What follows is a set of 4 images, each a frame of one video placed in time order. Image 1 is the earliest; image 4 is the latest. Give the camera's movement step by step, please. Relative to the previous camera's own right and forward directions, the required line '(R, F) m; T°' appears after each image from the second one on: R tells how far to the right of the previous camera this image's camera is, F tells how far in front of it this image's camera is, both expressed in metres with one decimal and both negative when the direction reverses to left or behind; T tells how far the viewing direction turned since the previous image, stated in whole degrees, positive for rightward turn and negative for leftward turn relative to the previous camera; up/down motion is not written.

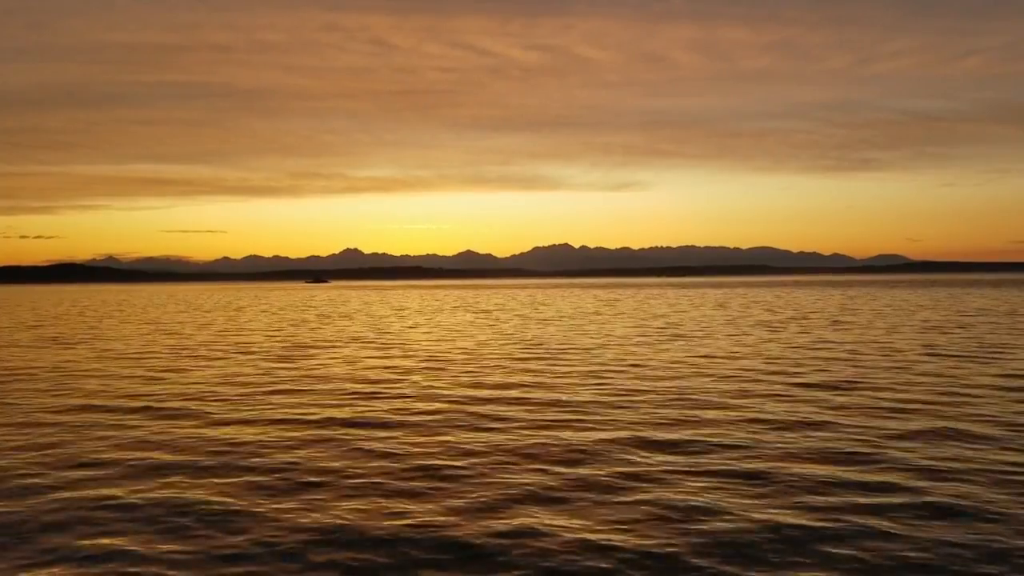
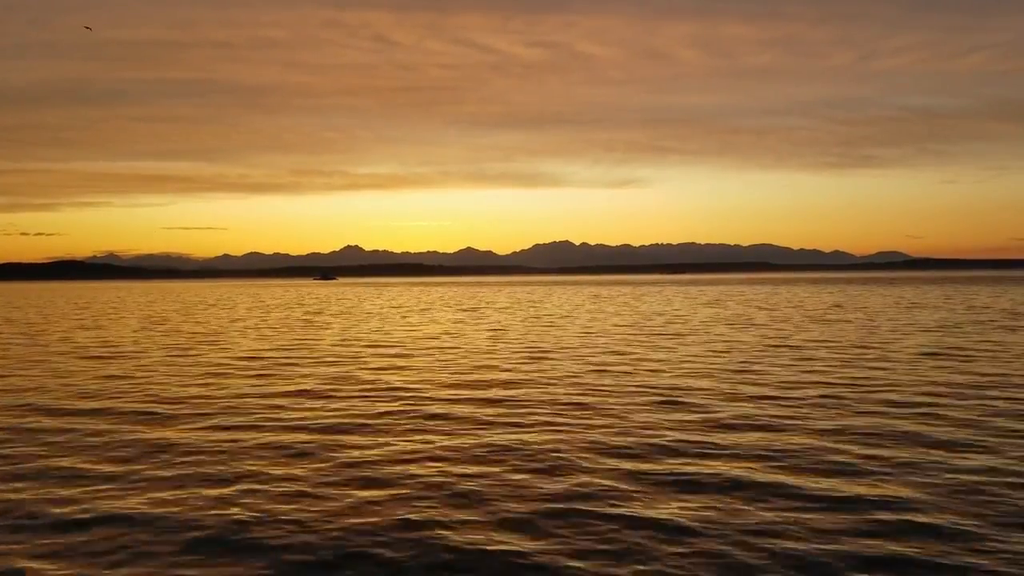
(+0.6, +0.6) m; 0°
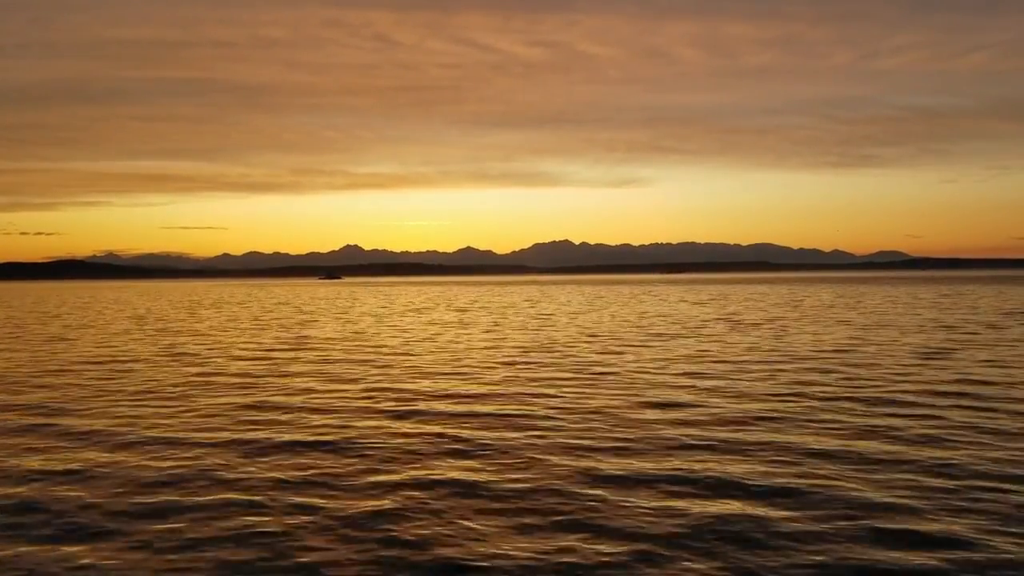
(+0.8, +1.2) m; 0°
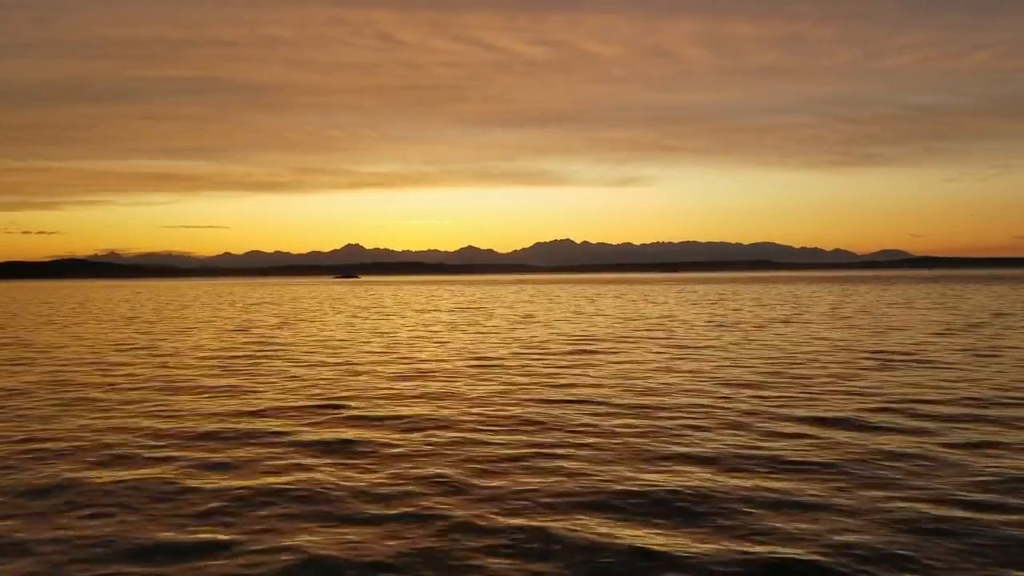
(+0.7, +2.0) m; 0°
